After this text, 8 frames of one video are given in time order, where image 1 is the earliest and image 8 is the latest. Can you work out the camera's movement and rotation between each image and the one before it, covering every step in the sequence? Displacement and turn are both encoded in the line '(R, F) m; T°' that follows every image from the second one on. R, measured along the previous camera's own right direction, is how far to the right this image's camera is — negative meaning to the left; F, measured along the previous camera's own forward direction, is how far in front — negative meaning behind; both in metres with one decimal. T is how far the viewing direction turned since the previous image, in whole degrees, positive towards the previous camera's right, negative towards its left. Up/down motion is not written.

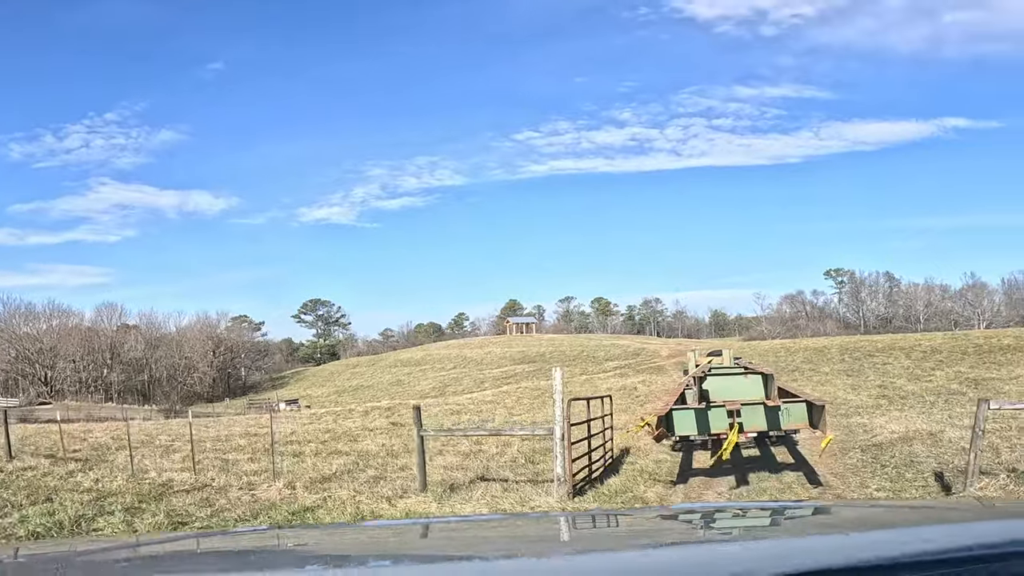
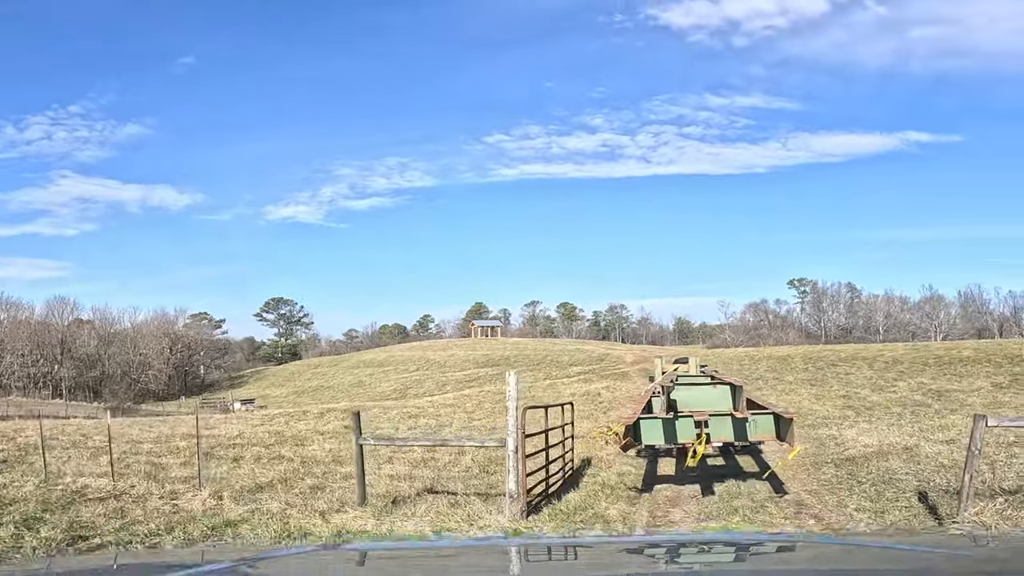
(+0.1, +0.8) m; +3°
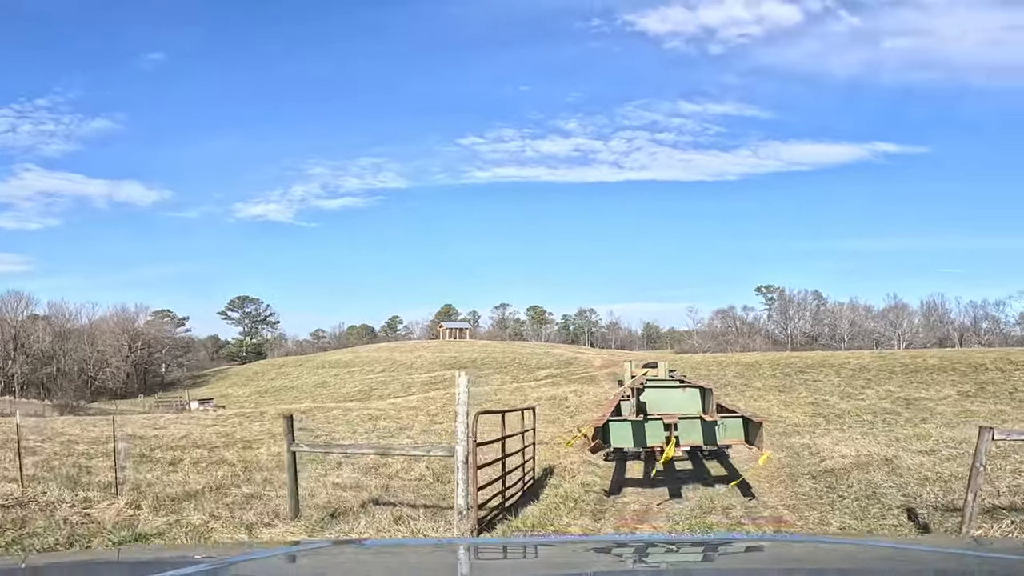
(+0.1, +0.8) m; +2°
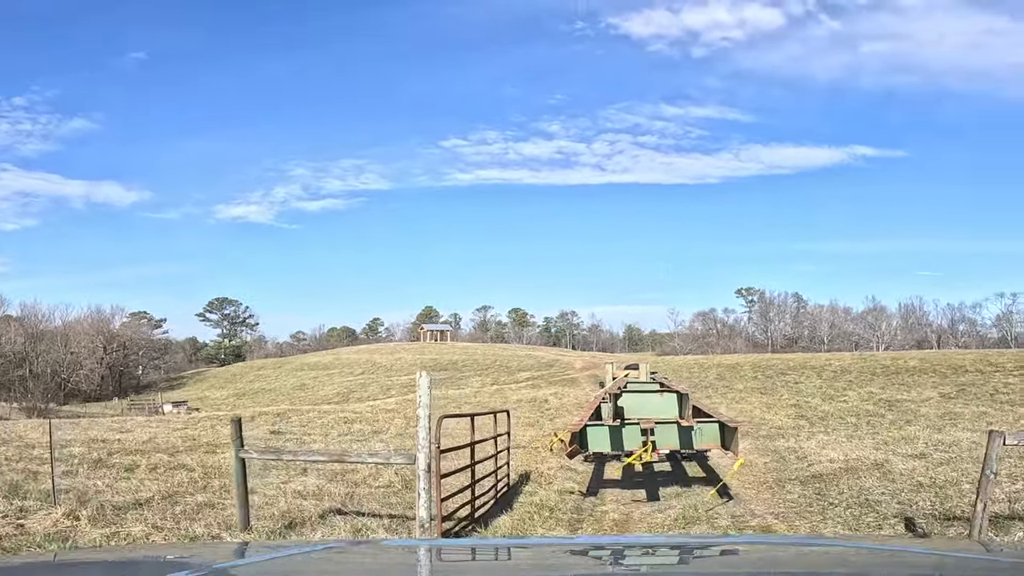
(+0.1, +0.5) m; +1°
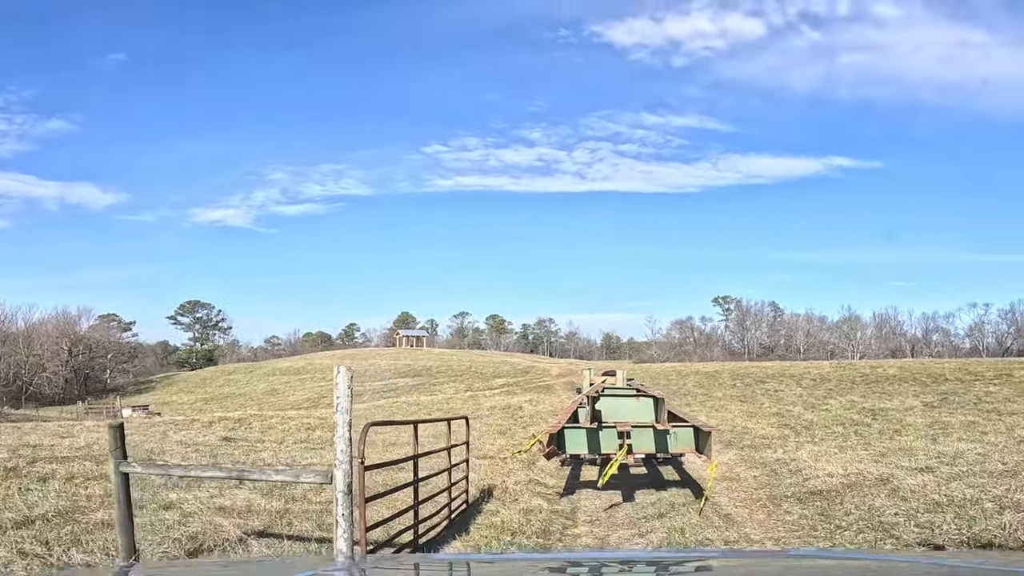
(+0.2, +1.1) m; +2°
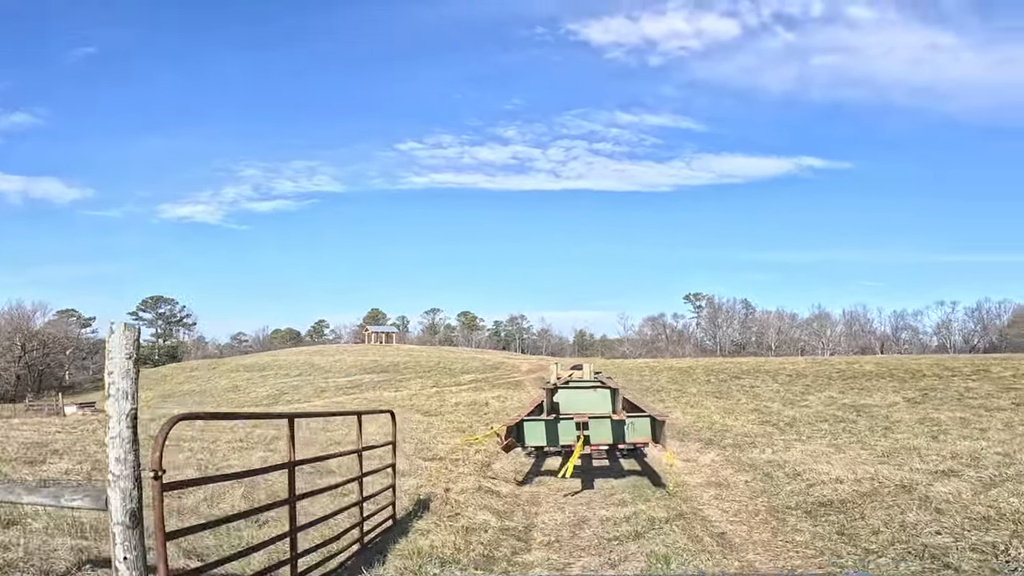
(+0.3, +1.6) m; +2°
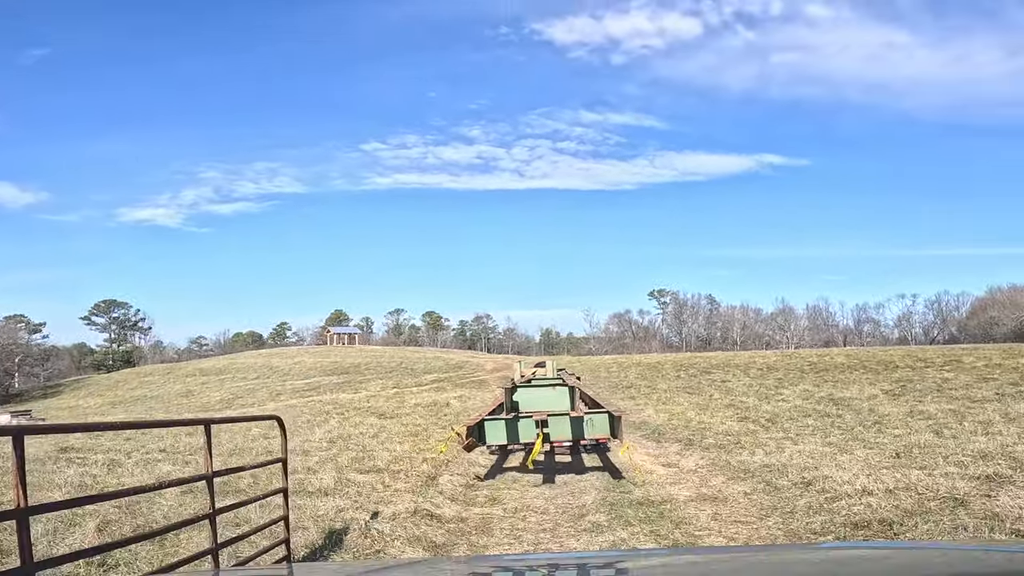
(+0.2, +1.6) m; +3°
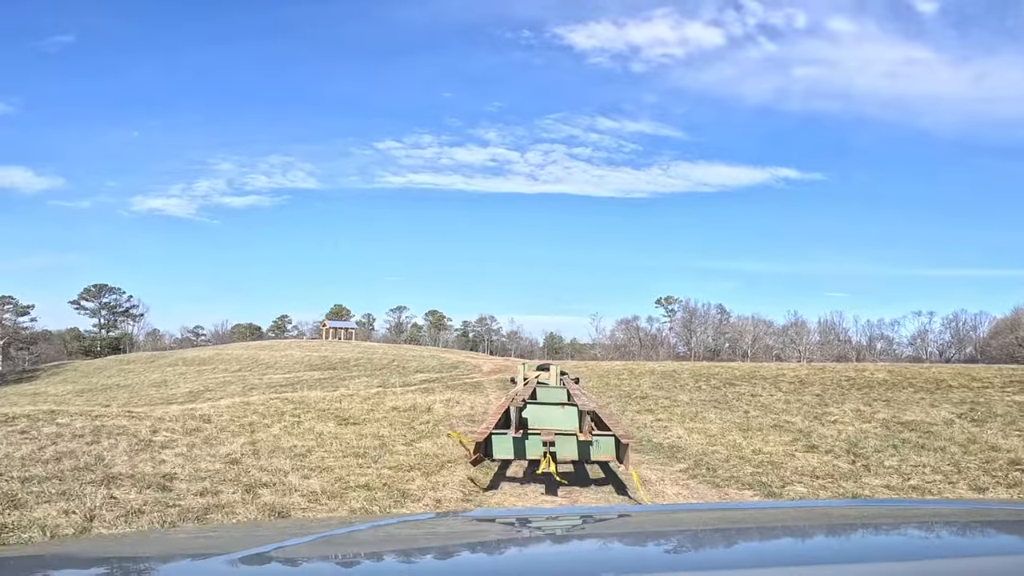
(+0.2, +4.3) m; 0°
